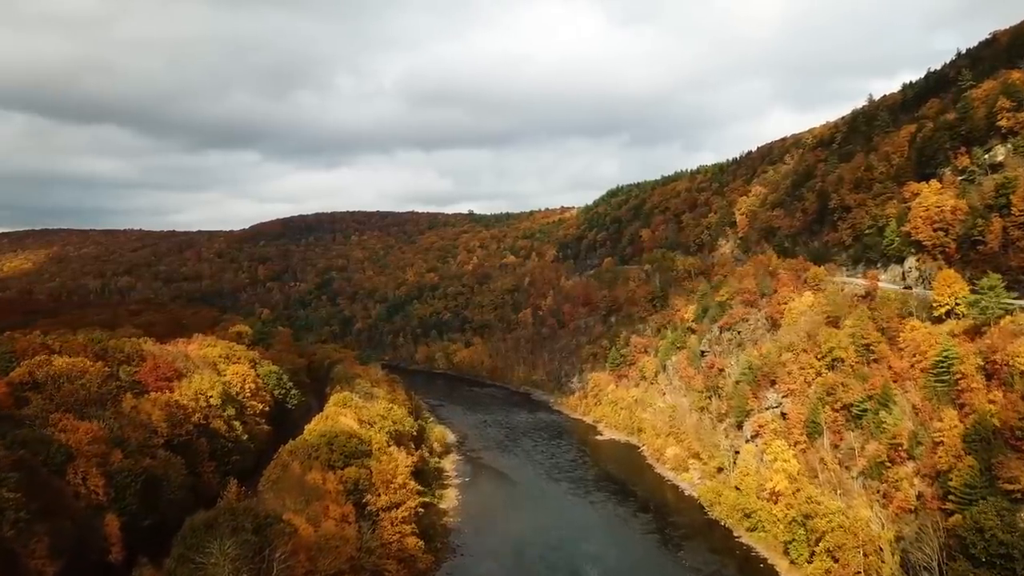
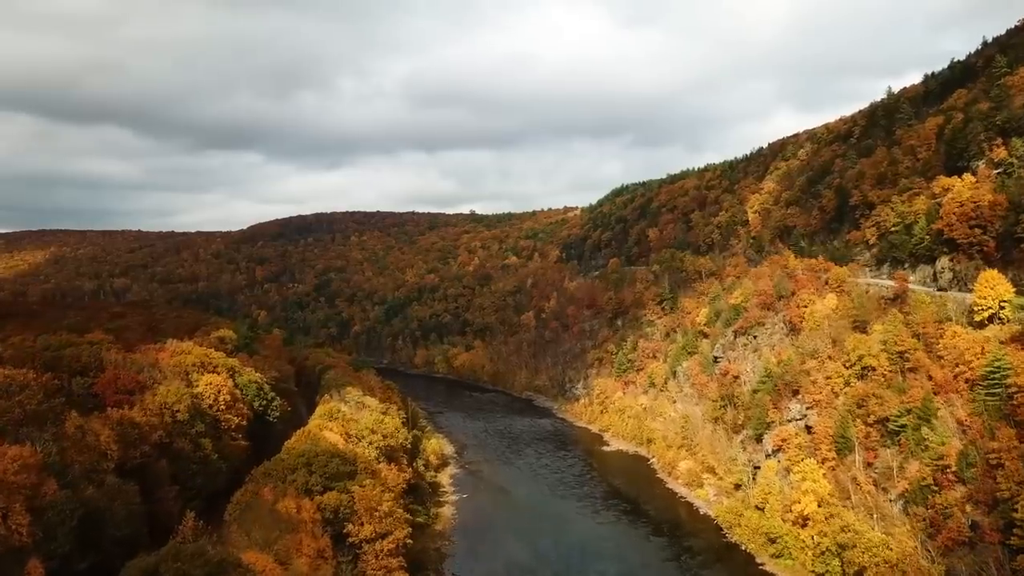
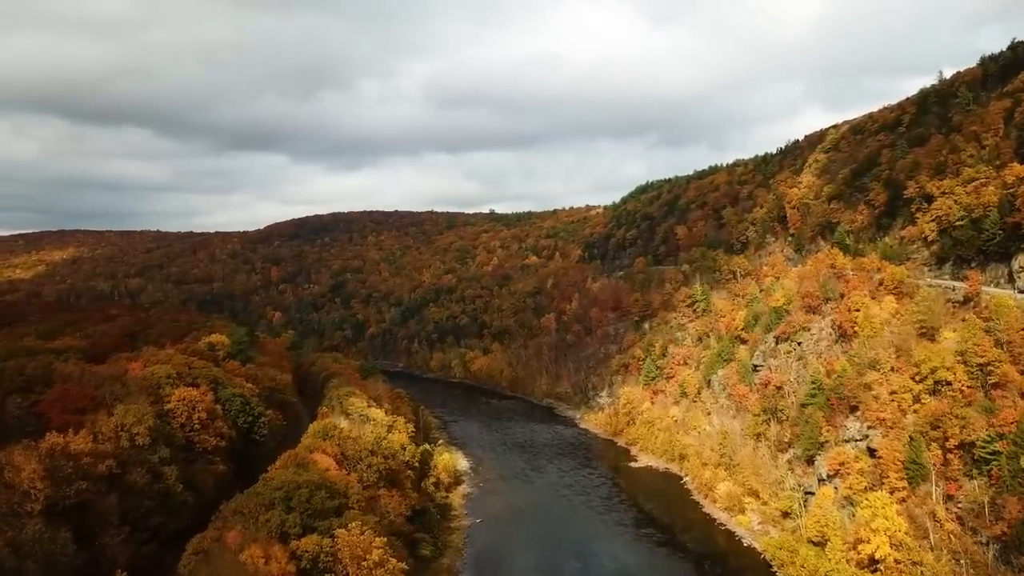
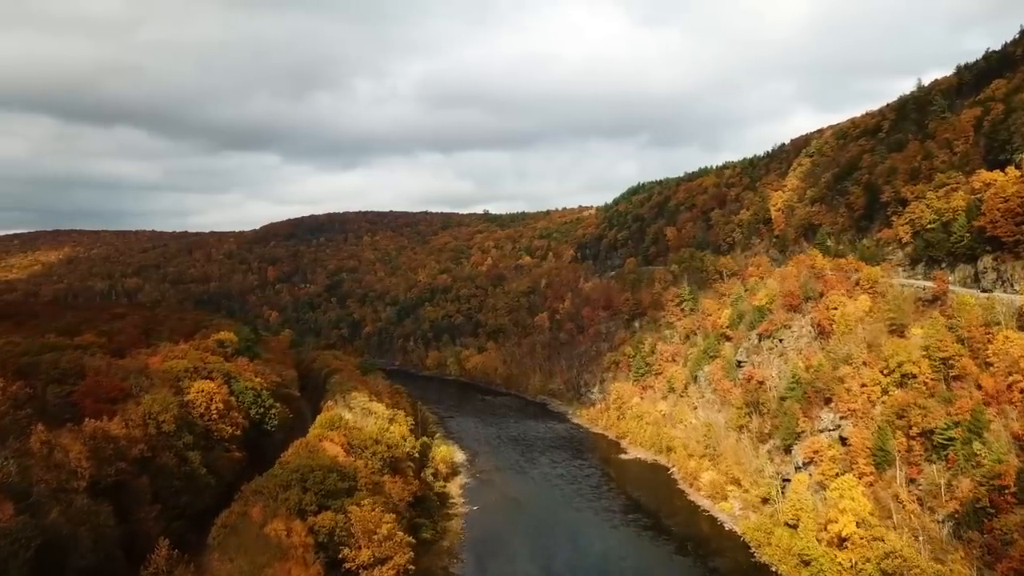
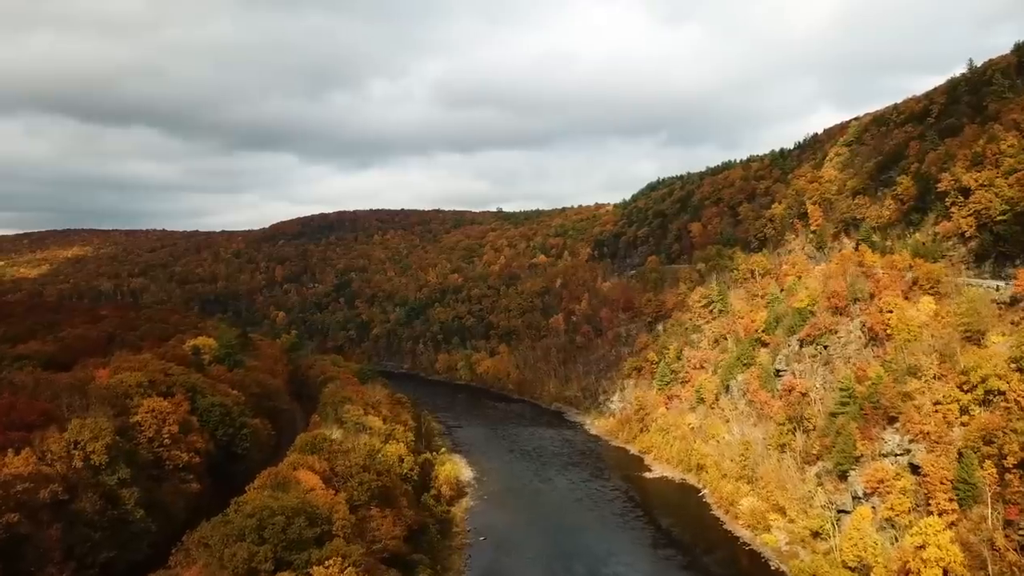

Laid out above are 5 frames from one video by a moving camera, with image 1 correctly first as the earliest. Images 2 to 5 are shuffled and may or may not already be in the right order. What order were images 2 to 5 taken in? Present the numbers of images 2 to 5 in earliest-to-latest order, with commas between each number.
2, 4, 3, 5
